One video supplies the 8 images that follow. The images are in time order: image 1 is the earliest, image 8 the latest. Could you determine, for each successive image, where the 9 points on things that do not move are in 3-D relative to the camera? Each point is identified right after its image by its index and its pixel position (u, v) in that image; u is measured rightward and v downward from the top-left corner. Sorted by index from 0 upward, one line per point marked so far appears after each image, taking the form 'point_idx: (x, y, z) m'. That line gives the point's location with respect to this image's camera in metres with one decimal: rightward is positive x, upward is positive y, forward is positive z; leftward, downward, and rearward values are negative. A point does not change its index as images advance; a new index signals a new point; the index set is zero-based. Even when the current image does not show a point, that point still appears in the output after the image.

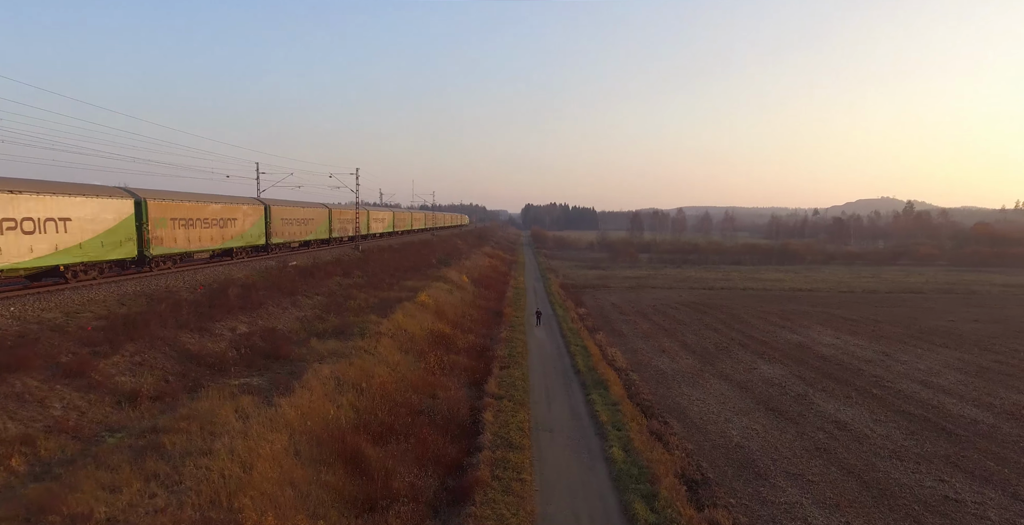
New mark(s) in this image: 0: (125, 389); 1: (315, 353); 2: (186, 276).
0: (-6.7, -2.2, +11.9) m
1: (-4.9, -2.2, +17.2) m
2: (-9.0, -0.4, +18.9) m
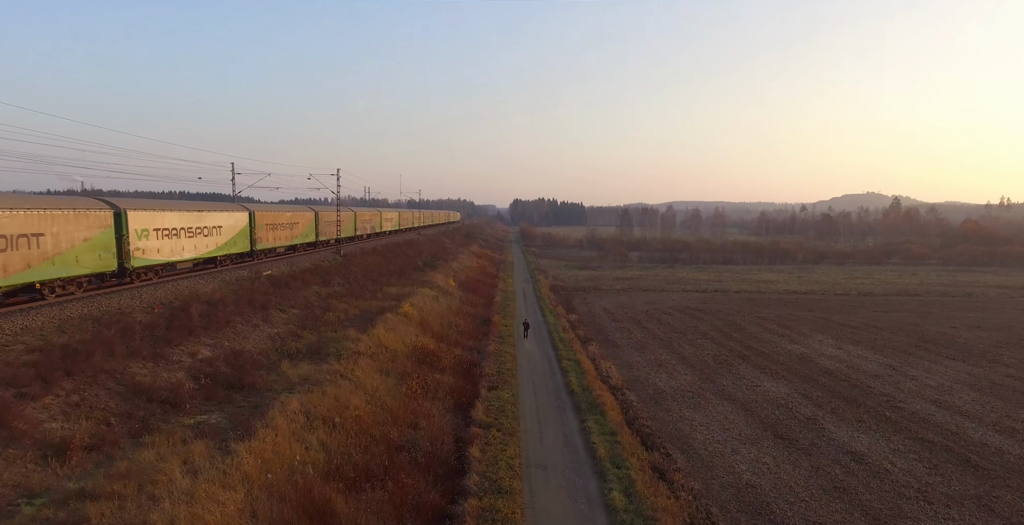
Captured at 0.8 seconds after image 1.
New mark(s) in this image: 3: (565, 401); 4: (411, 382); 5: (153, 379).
0: (-6.8, -2.6, +10.3) m
1: (-5.1, -2.7, +15.7) m
2: (-9.2, -0.8, +17.3) m
3: (+1.5, -3.8, +19.0) m
4: (-2.7, -3.2, +18.6) m
5: (-7.0, -2.3, +13.5) m
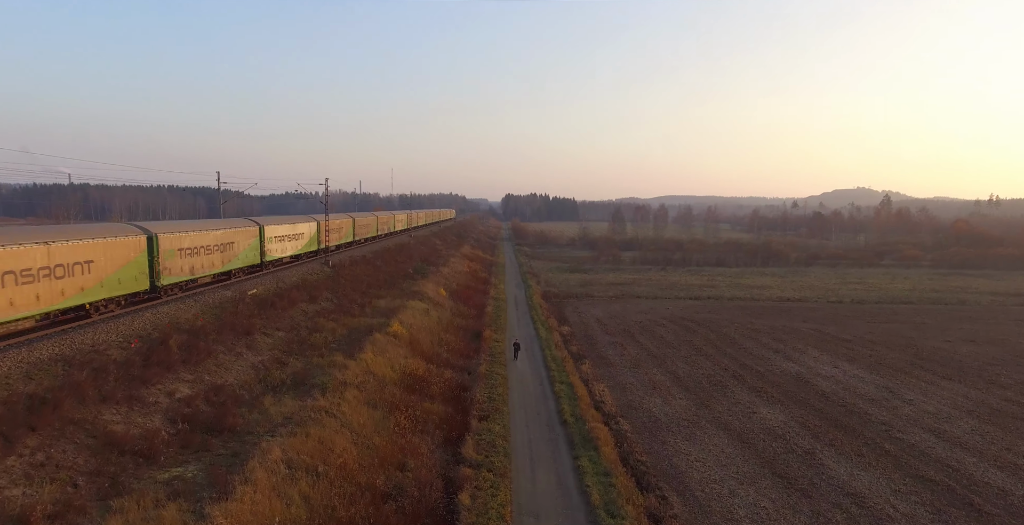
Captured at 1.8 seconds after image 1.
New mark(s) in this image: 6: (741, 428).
0: (-7.0, -3.5, +9.7) m
1: (-5.3, -3.4, +15.1) m
2: (-9.4, -1.5, +16.7) m
3: (+1.2, -4.6, +18.5) m
4: (-3.0, -4.0, +18.1) m
5: (-7.2, -3.1, +12.8) m
6: (+6.6, -4.8, +19.9) m
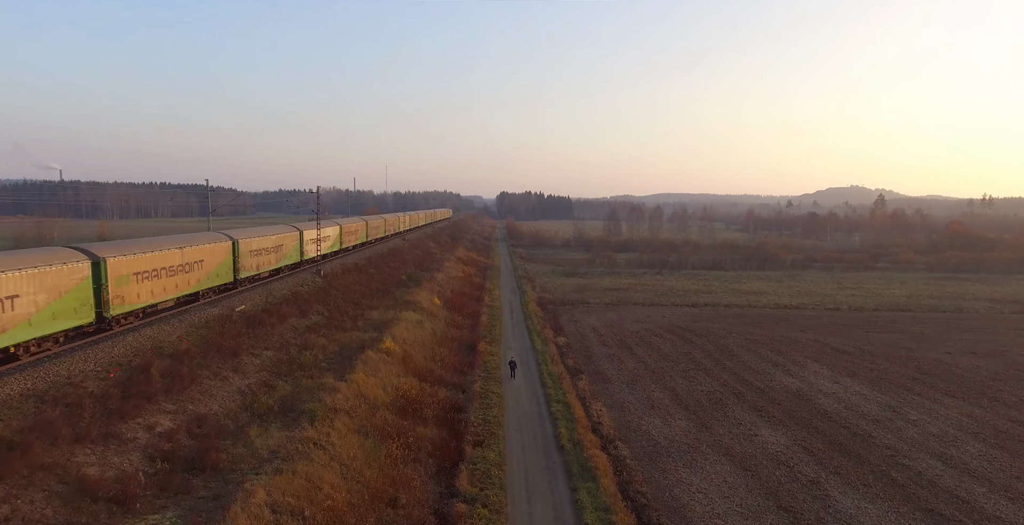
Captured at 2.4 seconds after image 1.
0: (-7.0, -4.0, +9.0) m
1: (-5.4, -4.0, +14.4) m
2: (-9.5, -2.1, +16.0) m
3: (+1.1, -5.2, +17.9) m
4: (-3.1, -4.5, +17.4) m
5: (-7.2, -3.6, +12.2) m
6: (+6.5, -5.3, +19.4) m
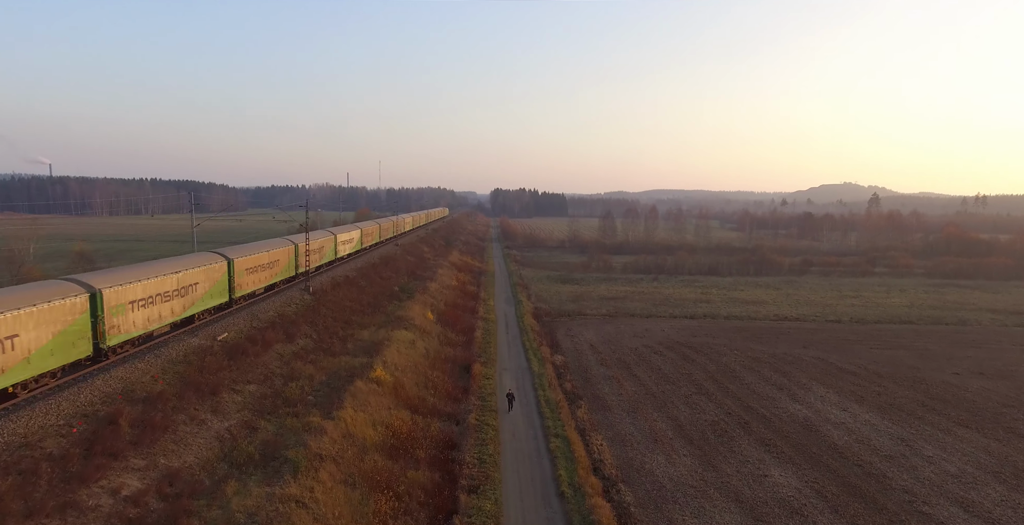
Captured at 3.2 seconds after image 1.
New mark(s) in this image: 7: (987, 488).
0: (-7.0, -5.0, +7.8) m
1: (-5.5, -4.9, +13.2) m
2: (-9.6, -2.9, +14.7) m
3: (+1.0, -6.1, +16.8) m
4: (-3.1, -5.4, +16.3) m
5: (-7.2, -4.6, +11.0) m
6: (+6.4, -6.3, +18.3) m
7: (+13.3, -6.3, +19.4) m
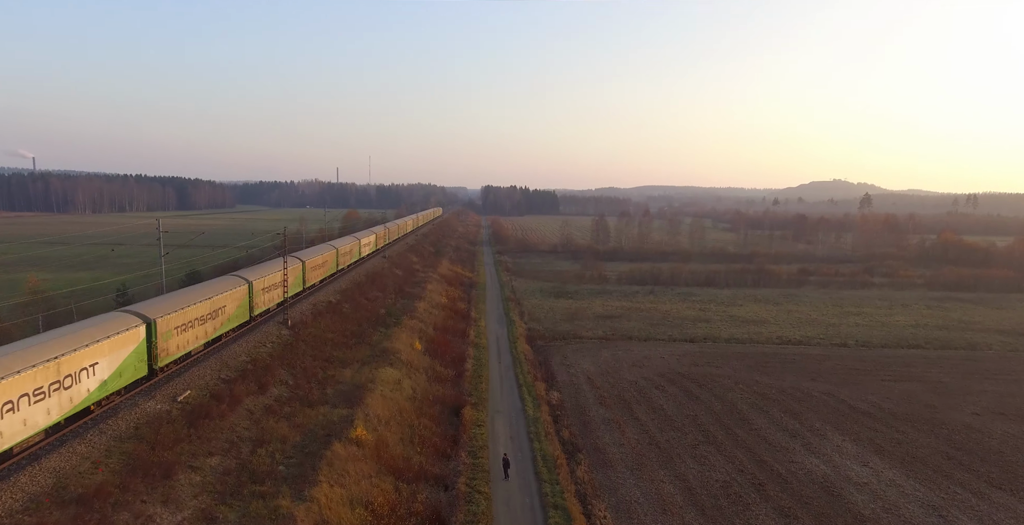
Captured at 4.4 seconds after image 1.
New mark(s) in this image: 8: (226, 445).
0: (-7.0, -6.6, +5.6) m
1: (-5.5, -6.5, +11.0) m
2: (-9.6, -4.5, +12.4) m
3: (+0.9, -7.6, +14.6) m
4: (-3.2, -7.0, +14.1) m
5: (-7.3, -6.1, +8.7) m
6: (+6.3, -7.8, +16.2) m
7: (+13.2, -7.9, +17.4) m
8: (-7.8, -5.0, +18.9) m
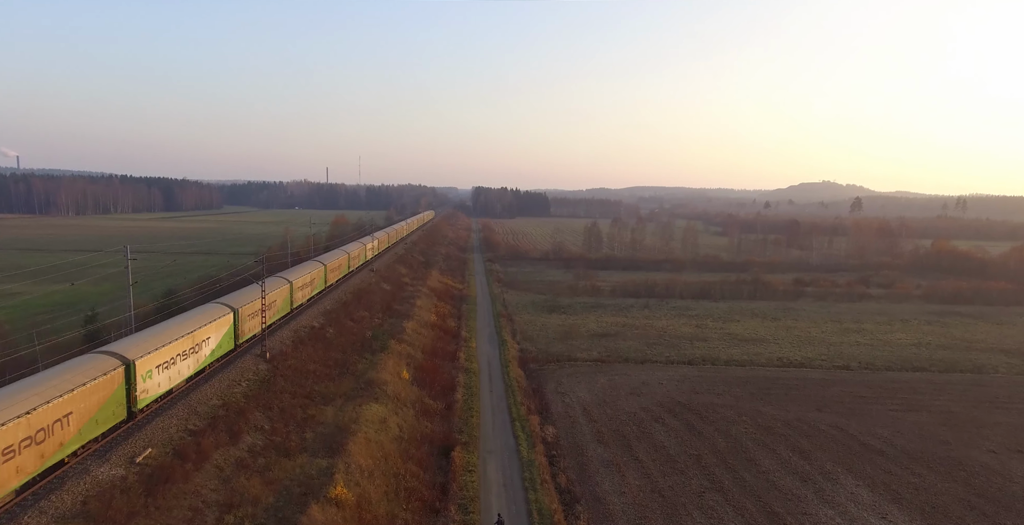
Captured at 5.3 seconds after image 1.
0: (-6.9, -7.8, +3.7) m
1: (-5.5, -7.7, +9.1) m
2: (-9.7, -5.7, +10.5) m
3: (+0.9, -8.9, +12.9) m
4: (-3.3, -8.2, +12.3) m
5: (-7.2, -7.3, +6.8) m
6: (+6.2, -9.1, +14.5) m
7: (+13.1, -9.2, +15.8) m
8: (-8.0, -6.2, +17.0) m
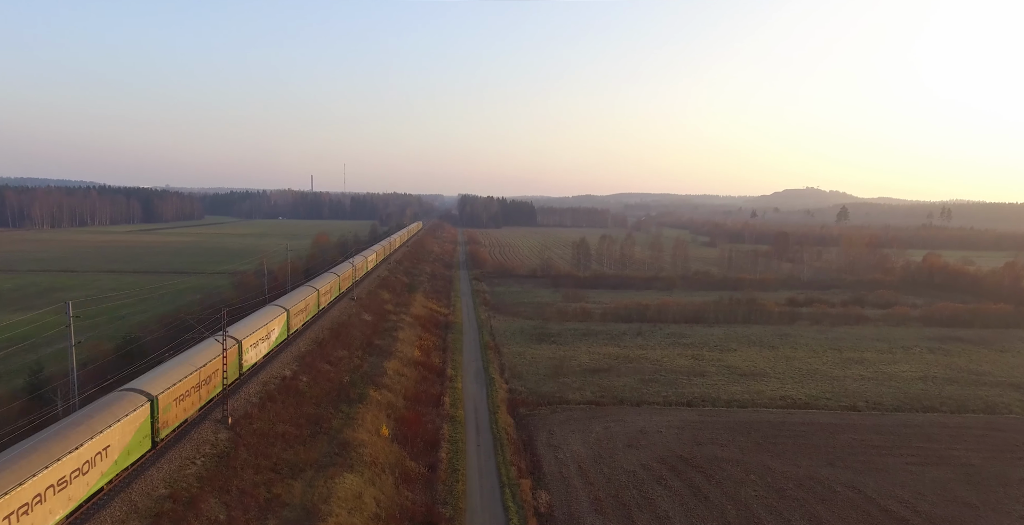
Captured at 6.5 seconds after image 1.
0: (-6.8, -9.6, +0.8) m
1: (-5.5, -9.6, +6.3) m
2: (-9.7, -7.6, +7.6) m
3: (+0.8, -10.7, +10.1) m
4: (-3.4, -10.1, +9.4) m
5: (-7.2, -9.2, +3.9) m
6: (+6.1, -11.0, +11.9) m
7: (+12.9, -11.0, +13.3) m
8: (-8.2, -8.2, +14.1) m
